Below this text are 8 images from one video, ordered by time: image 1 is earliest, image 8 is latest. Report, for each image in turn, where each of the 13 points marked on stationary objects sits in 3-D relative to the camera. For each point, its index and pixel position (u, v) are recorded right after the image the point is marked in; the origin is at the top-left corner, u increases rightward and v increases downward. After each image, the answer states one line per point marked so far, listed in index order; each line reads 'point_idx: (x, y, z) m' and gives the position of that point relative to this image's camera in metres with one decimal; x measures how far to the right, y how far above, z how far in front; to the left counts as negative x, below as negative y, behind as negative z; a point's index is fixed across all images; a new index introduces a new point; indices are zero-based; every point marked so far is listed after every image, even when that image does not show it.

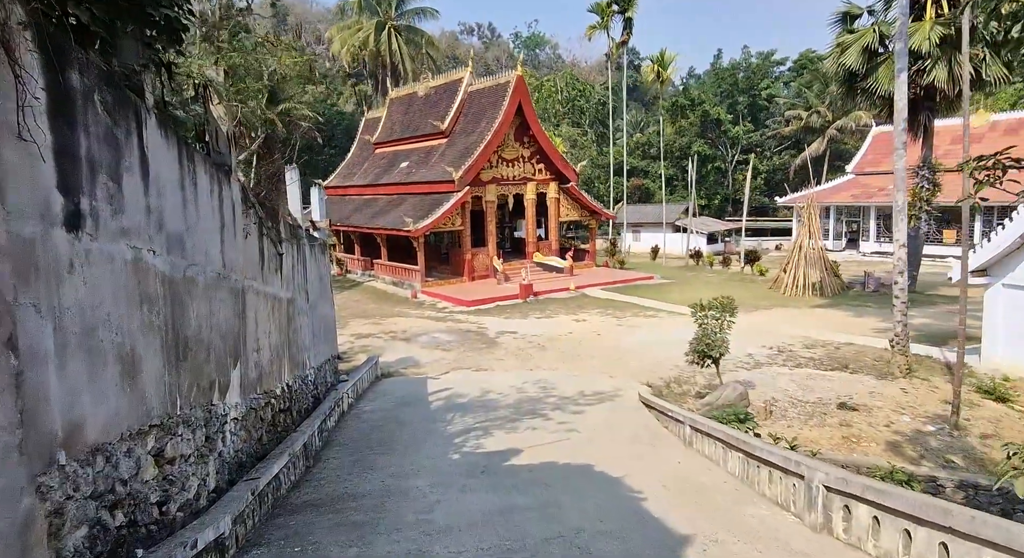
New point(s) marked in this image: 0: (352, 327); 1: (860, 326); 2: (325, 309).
0: (-3.9, -1.2, +15.2) m
1: (+7.5, -1.0, +13.4) m
2: (-2.5, -0.4, +8.3) m
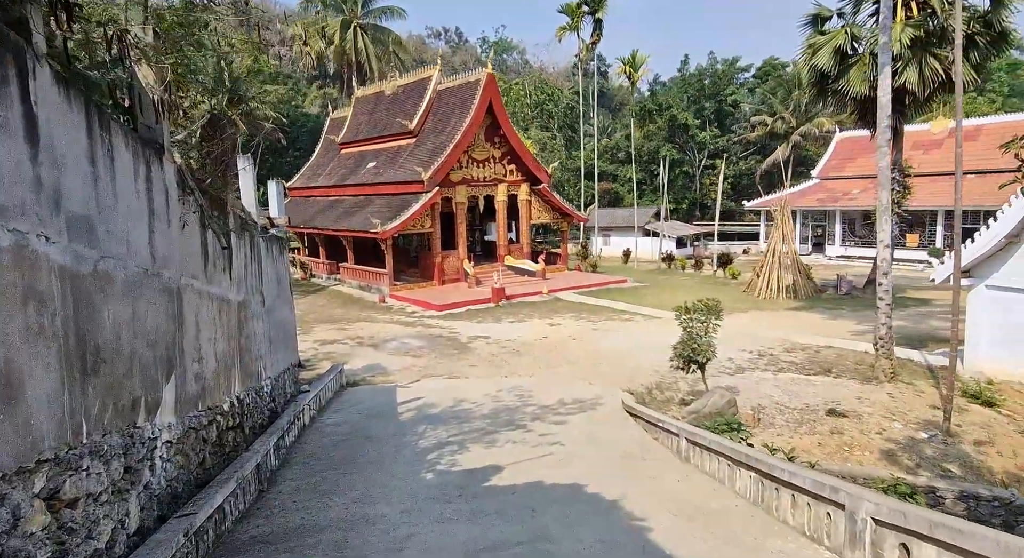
0: (-4.6, -1.3, +14.4) m
1: (+7.0, -1.1, +13.2) m
2: (-2.8, -0.4, +7.6) m
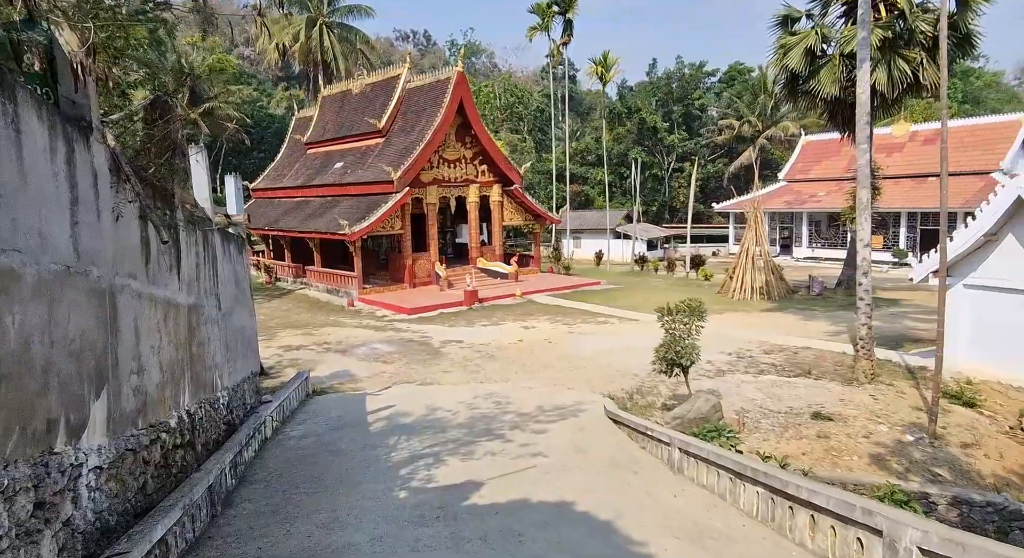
0: (-5.2, -1.3, +13.8) m
1: (+6.4, -1.1, +13.2) m
2: (-3.0, -0.5, +7.1) m
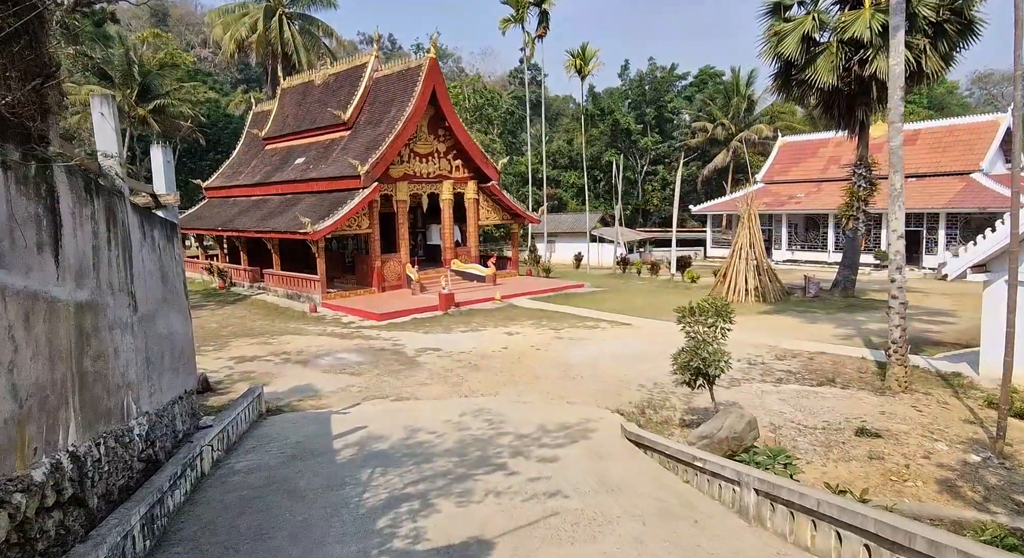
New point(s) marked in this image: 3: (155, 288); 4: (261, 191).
0: (-5.5, -1.4, +12.2) m
1: (+6.1, -1.1, +12.2) m
2: (-3.0, -0.4, +5.6) m
3: (-2.9, -0.1, +5.1) m
4: (-8.1, +2.8, +19.9) m
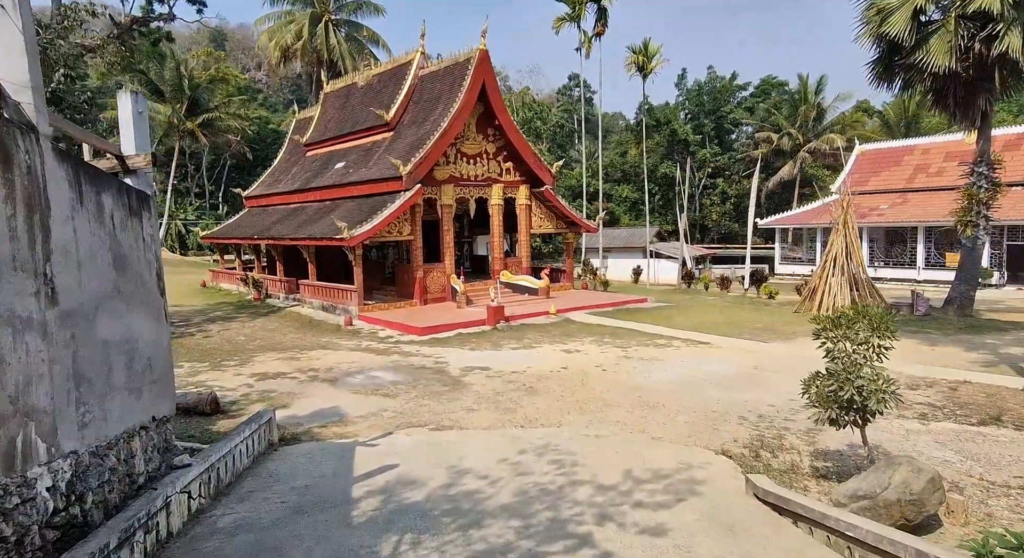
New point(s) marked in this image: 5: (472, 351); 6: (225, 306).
0: (-4.5, -1.5, +10.8) m
1: (+7.1, -1.3, +10.1) m
2: (-2.5, -0.3, +4.2) m
3: (-2.4, 0.0, +3.6) m
4: (-6.5, +2.5, +18.8) m
5: (-0.7, -1.3, +11.2) m
6: (-8.1, -0.8, +17.4) m
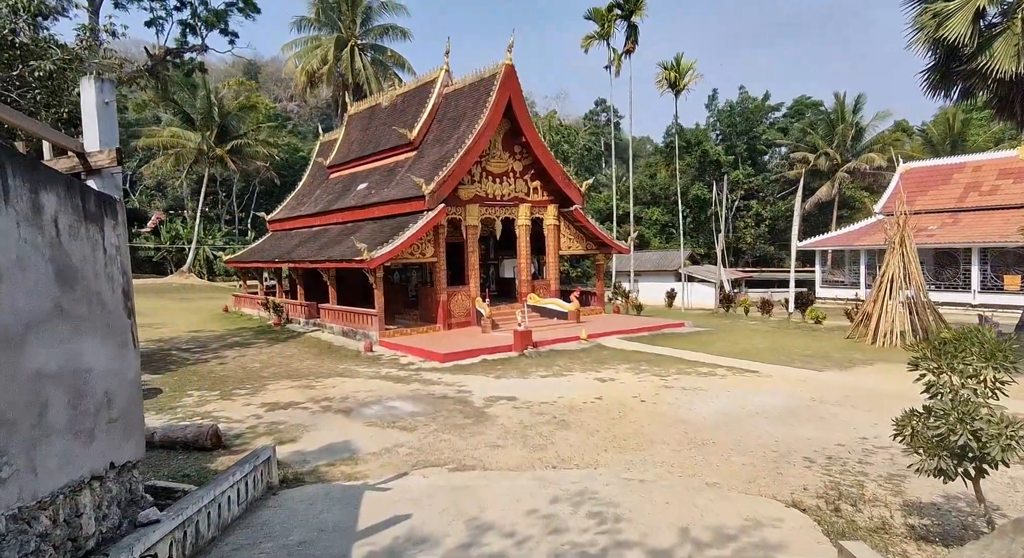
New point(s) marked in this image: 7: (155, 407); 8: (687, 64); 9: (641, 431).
0: (-4.0, -1.9, +10.1) m
1: (+7.5, -1.6, +8.9) m
2: (-2.3, -0.4, +3.5) m
3: (-2.3, -0.1, +2.9) m
4: (-5.7, +1.7, +18.4) m
5: (-0.2, -1.7, +10.4) m
6: (-7.3, -1.4, +16.9) m
7: (-5.4, -1.9, +9.4) m
8: (+5.6, +6.8, +19.7) m
9: (+1.6, -1.8, +7.4) m
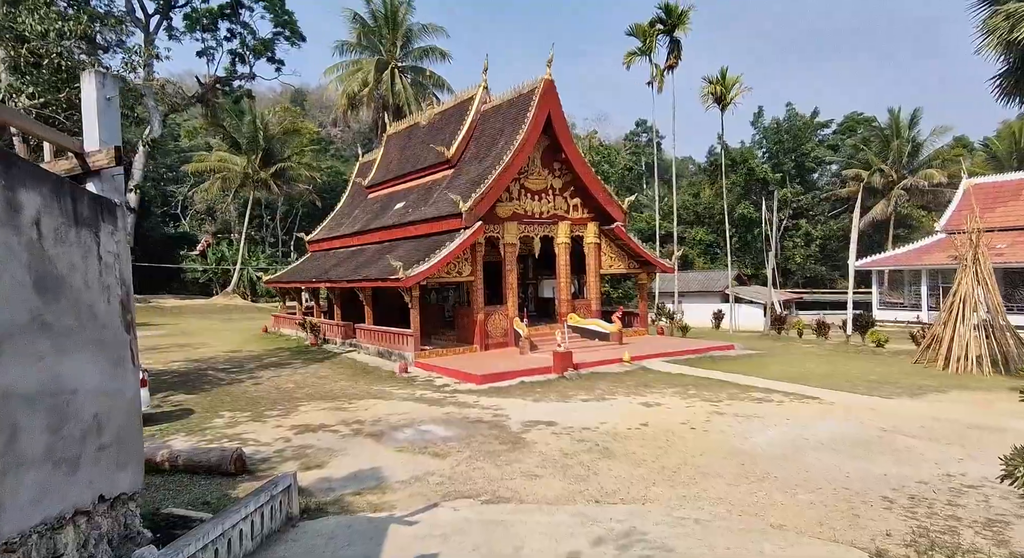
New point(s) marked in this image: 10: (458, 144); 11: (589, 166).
0: (-3.4, -2.2, +9.8) m
1: (+8.0, -1.8, +7.9) m
2: (-2.1, -0.5, +3.1) m
3: (-2.1, -0.1, +2.6) m
4: (-4.5, +1.1, +18.3) m
5: (+0.4, -2.0, +9.9) m
6: (-6.3, -2.0, +16.8) m
7: (-4.8, -2.2, +9.2) m
8: (+6.8, +6.2, +19.1) m
9: (+2.0, -2.0, +6.8) m
10: (-1.4, +3.5, +16.2) m
11: (+1.9, +2.8, +15.3) m
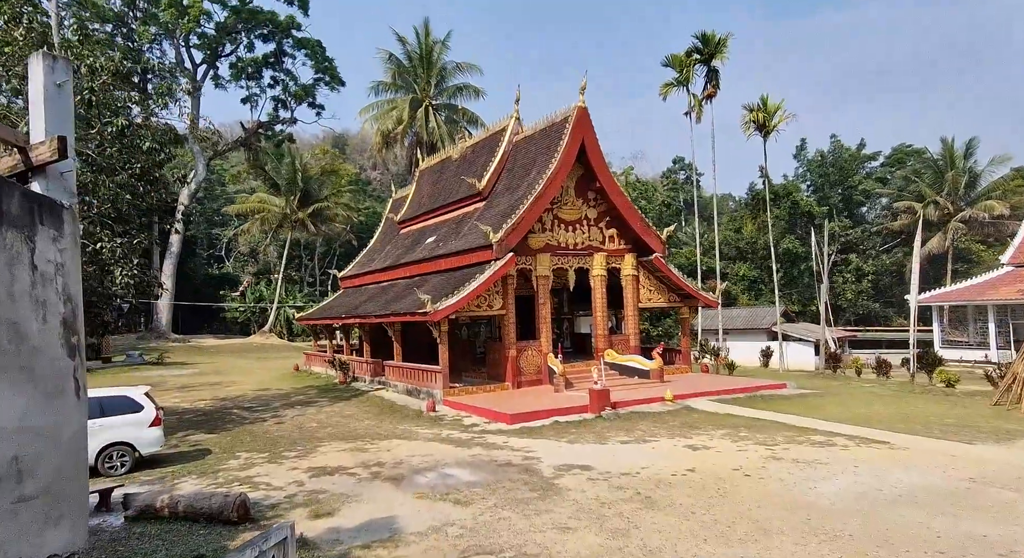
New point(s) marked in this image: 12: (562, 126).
0: (-2.9, -2.7, +9.2) m
1: (+8.3, -2.1, +6.6) m
2: (-2.1, -0.5, +2.6) m
3: (-2.1, -0.1, +2.1) m
4: (-3.5, +0.1, +18.0) m
5: (+0.9, -2.5, +9.1) m
6: (-5.4, -2.9, +16.3) m
7: (-4.4, -2.7, +8.6) m
8: (+7.7, +5.2, +18.4) m
9: (+2.3, -2.3, +5.9) m
10: (-0.5, +2.6, +15.9) m
11: (+2.7, +2.0, +14.7) m
12: (+1.2, +3.6, +14.6) m
